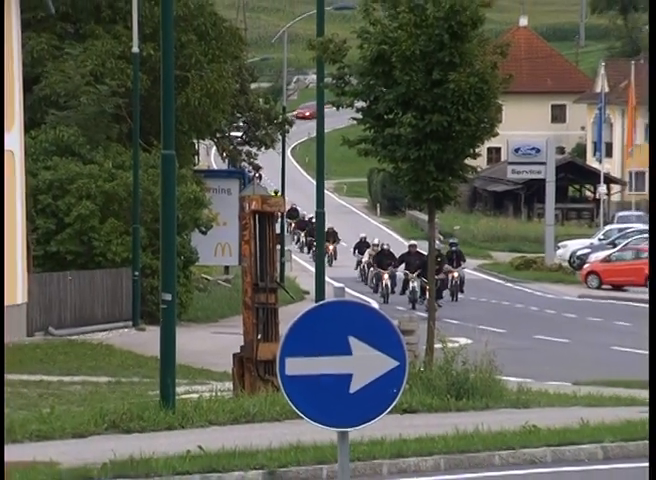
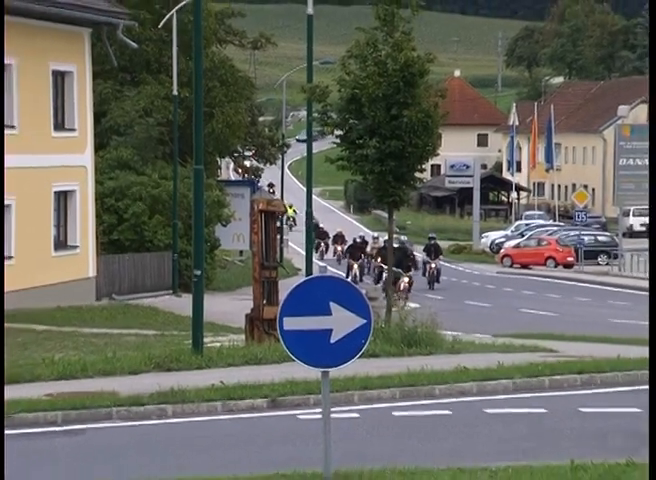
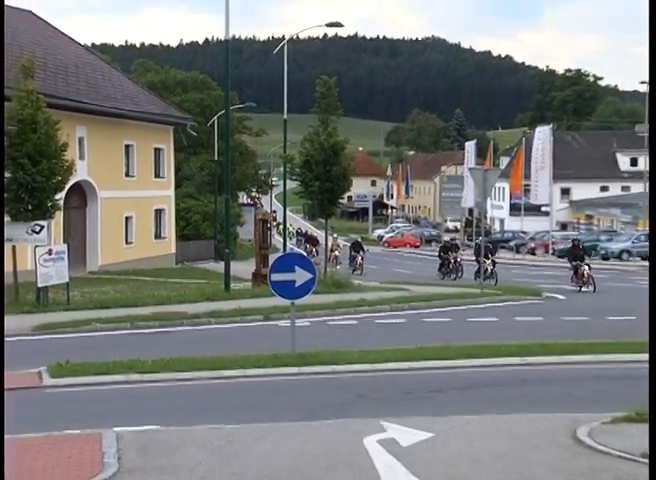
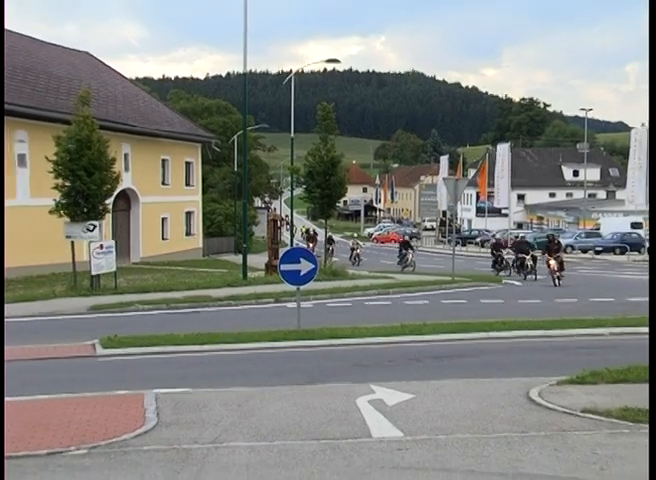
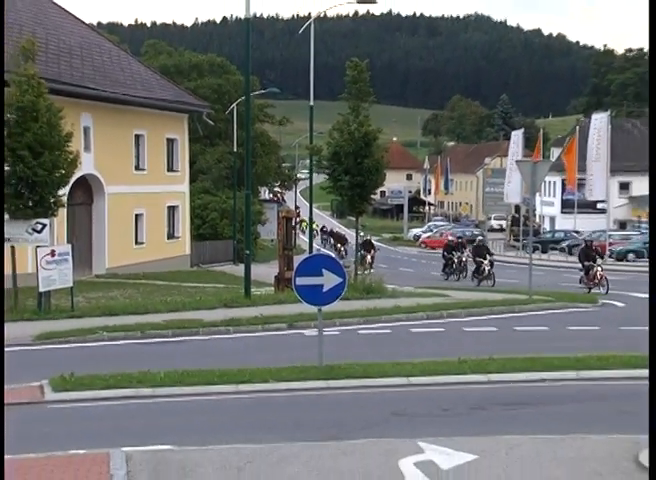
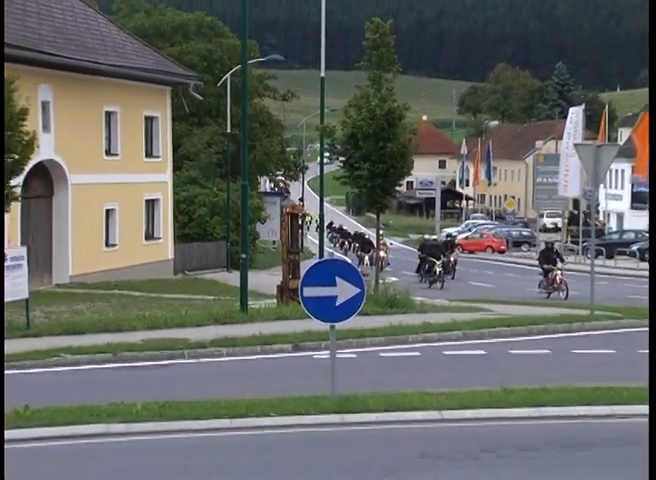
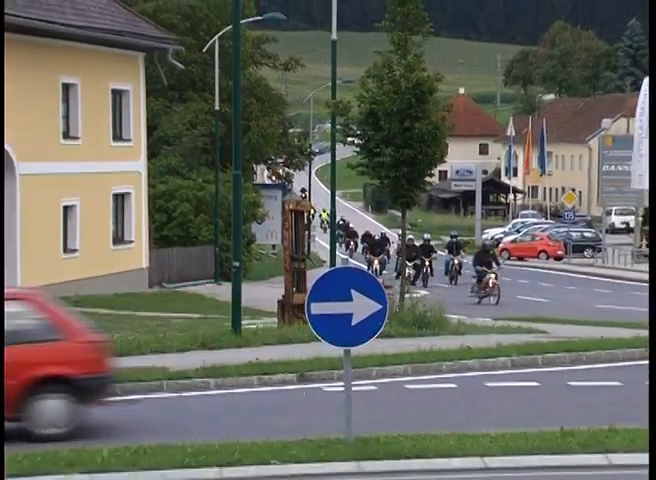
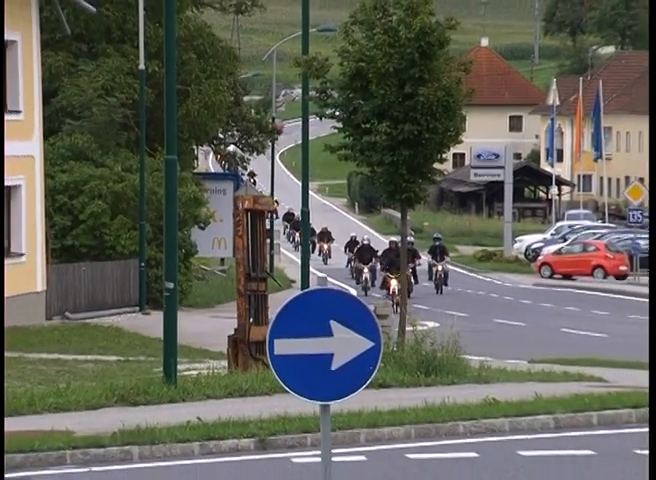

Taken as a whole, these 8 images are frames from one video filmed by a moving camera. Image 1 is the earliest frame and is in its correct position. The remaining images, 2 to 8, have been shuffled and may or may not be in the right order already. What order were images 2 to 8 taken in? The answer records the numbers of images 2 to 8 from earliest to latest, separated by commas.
8, 2, 7, 6, 5, 3, 4
